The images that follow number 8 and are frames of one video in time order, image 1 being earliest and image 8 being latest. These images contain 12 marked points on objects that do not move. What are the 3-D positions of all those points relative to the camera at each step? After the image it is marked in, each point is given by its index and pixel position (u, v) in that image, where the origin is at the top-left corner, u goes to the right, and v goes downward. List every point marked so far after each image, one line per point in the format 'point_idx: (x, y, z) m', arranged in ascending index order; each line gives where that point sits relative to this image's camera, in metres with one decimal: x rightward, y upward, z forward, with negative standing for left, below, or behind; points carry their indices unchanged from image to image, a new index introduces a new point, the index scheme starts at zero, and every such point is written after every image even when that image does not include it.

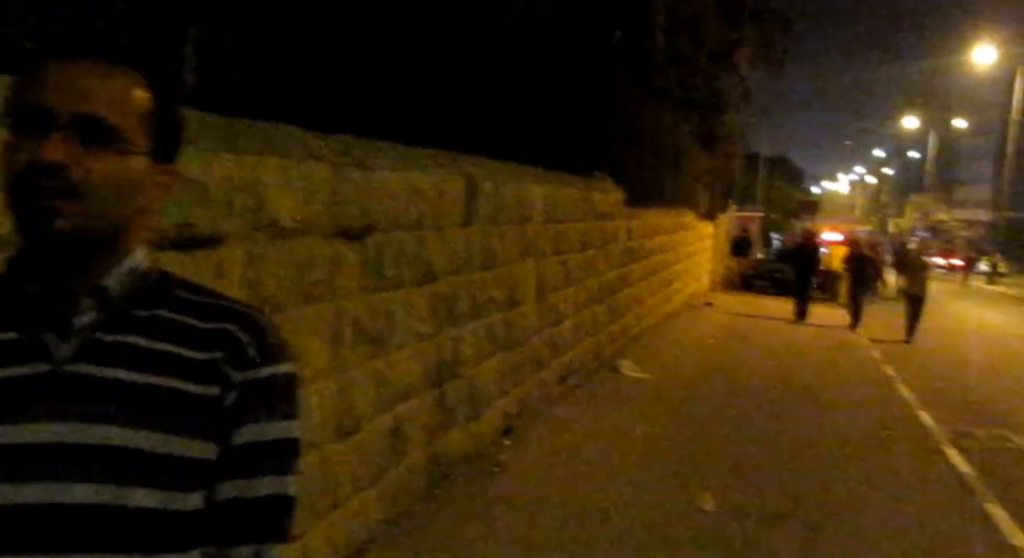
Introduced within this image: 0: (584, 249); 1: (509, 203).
0: (+0.8, +0.3, +10.8) m
1: (0.0, +0.7, +8.1) m
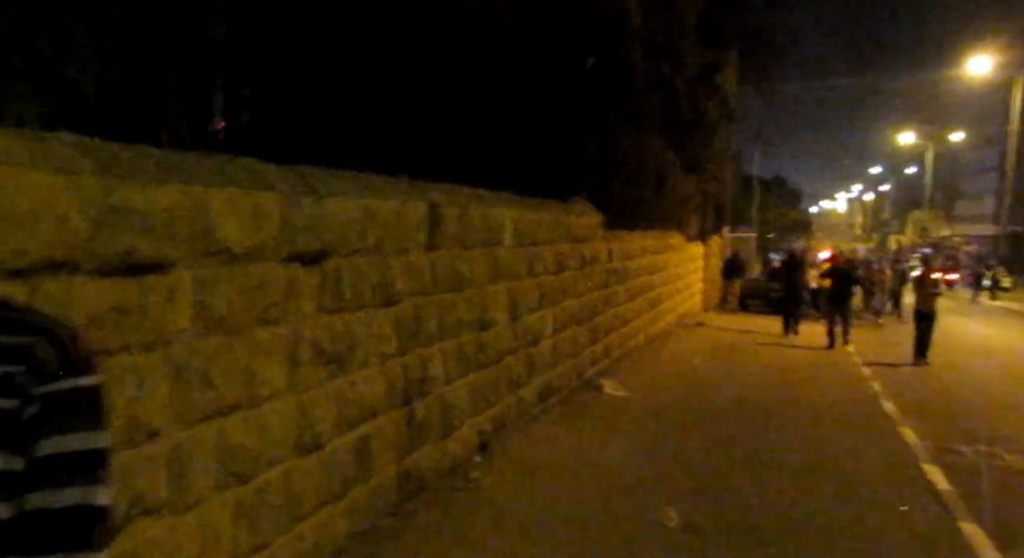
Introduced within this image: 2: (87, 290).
0: (+0.5, +0.1, +11.0) m
1: (-0.3, +0.5, +8.4) m
2: (-1.7, 0.0, +3.6) m
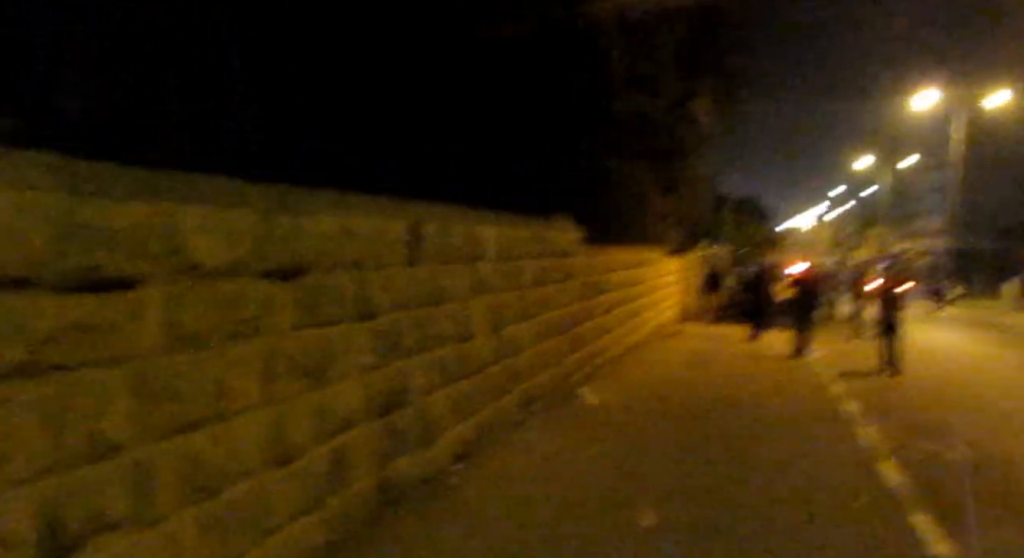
0: (+0.4, -0.1, +11.1) m
1: (-0.5, +0.4, +8.5) m
2: (-1.9, -0.1, +3.7) m
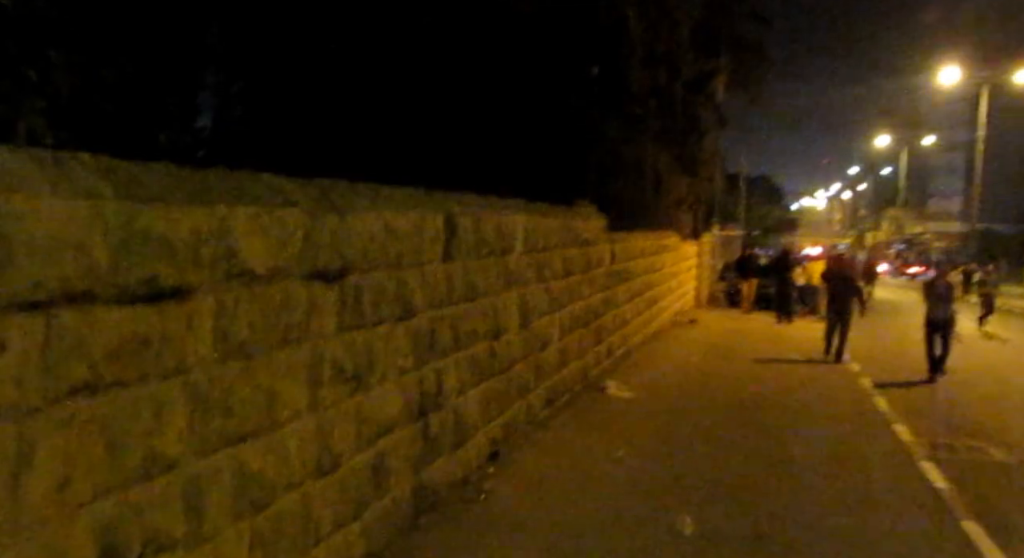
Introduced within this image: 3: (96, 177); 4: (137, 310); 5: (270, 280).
0: (+0.6, 0.0, +10.9) m
1: (-0.2, +0.4, +8.2) m
2: (-1.5, -0.1, +3.5) m
3: (-1.7, +0.4, +3.8) m
4: (-1.5, -0.1, +3.7) m
5: (-1.3, 0.0, +4.9) m
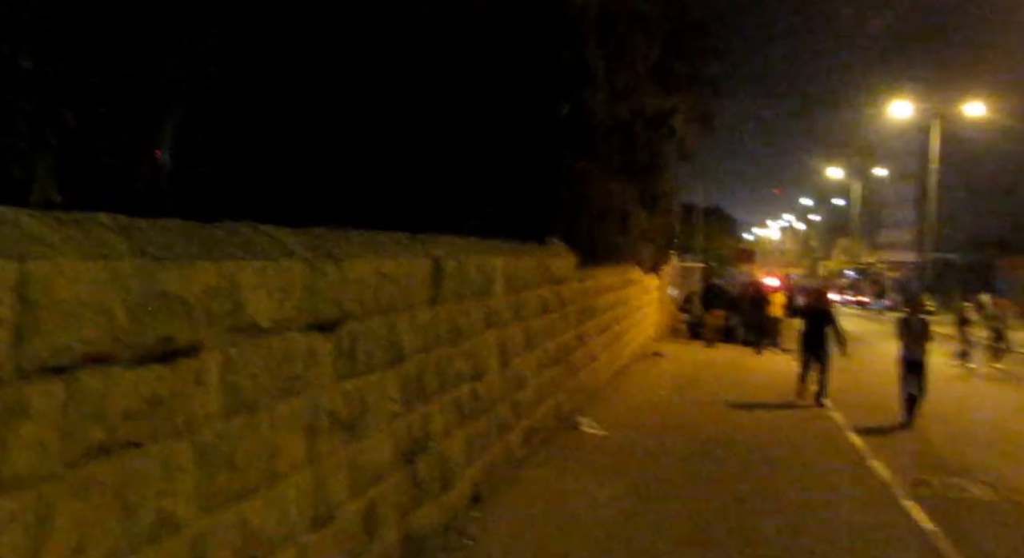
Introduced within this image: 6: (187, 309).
0: (+0.3, -0.4, +11.0) m
1: (-0.4, 0.0, +8.3) m
2: (-1.4, -0.4, +3.4) m
3: (-1.6, +0.2, +3.7) m
4: (-1.4, -0.4, +3.6) m
5: (-1.3, -0.3, +4.8) m
6: (-1.4, -0.1, +3.9) m
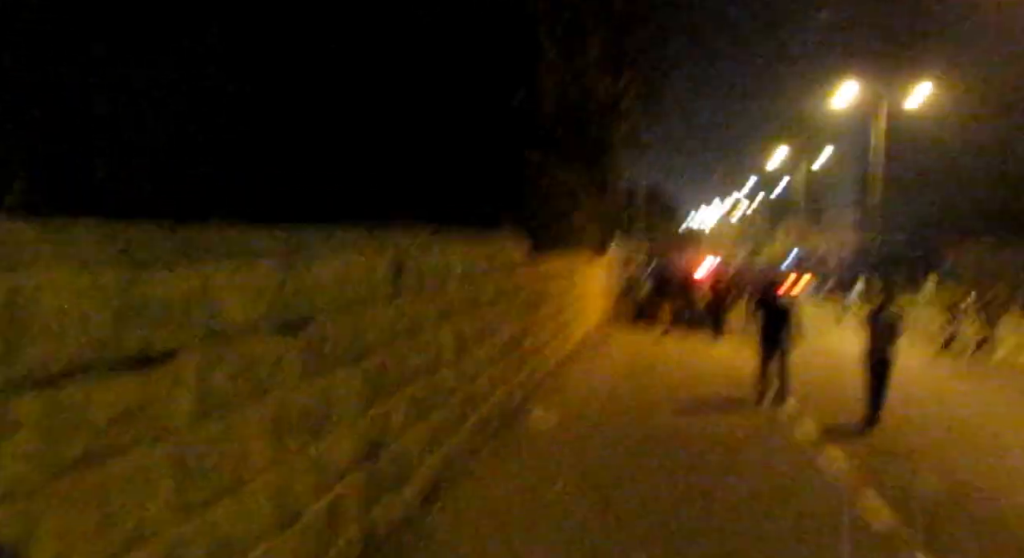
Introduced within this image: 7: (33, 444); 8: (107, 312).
0: (-0.2, -0.4, +11.1) m
1: (-0.7, +0.1, +8.3) m
2: (-1.5, -0.4, +3.5) m
3: (-1.7, +0.1, +3.7) m
4: (-1.5, -0.4, +3.6) m
5: (-1.4, -0.3, +4.8) m
6: (-1.5, -0.1, +3.9) m
7: (-1.5, -0.5, +3.0) m
8: (-1.5, -0.1, +3.5) m
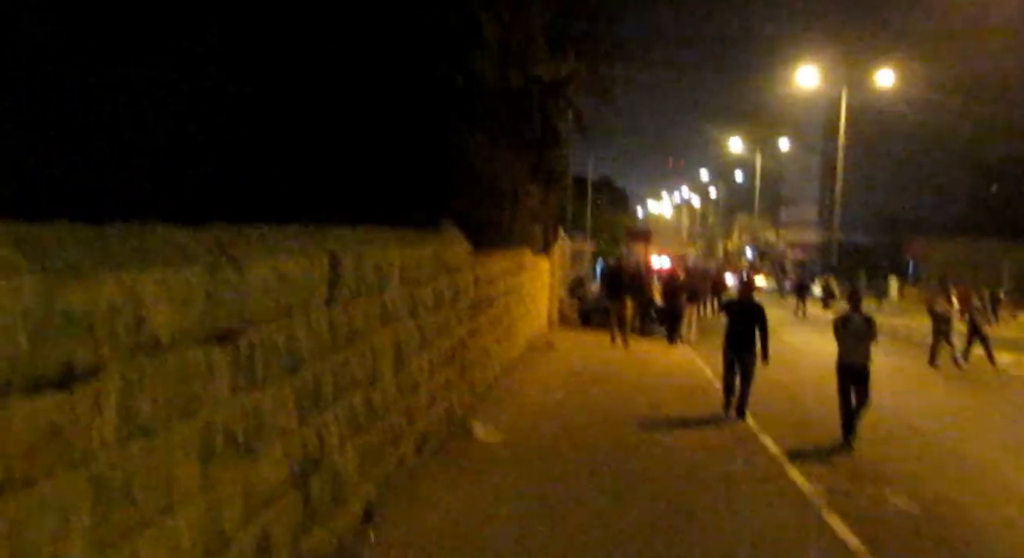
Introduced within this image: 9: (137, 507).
0: (-0.5, -0.4, +10.9) m
1: (-1.0, 0.0, +8.1) m
2: (-1.7, -0.5, +3.2) m
3: (-1.9, +0.1, +3.5) m
4: (-1.7, -0.4, +3.4) m
5: (-1.6, -0.3, +4.6) m
6: (-1.7, -0.2, +3.7) m
7: (-1.7, -0.6, +2.8) m
8: (-1.7, -0.2, +3.2) m
9: (-1.7, -1.0, +4.3) m
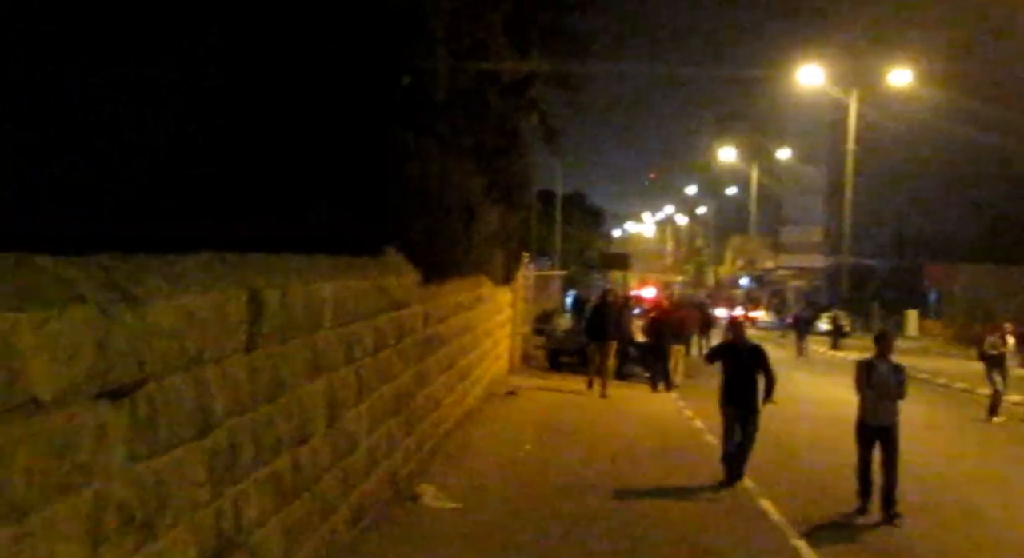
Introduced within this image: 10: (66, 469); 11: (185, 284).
0: (-0.8, -0.6, +9.9) m
1: (-1.3, -0.2, +7.1) m
2: (-1.9, -0.7, +2.2) m
3: (-2.1, -0.1, +2.5) m
4: (-1.9, -0.7, +2.4) m
5: (-1.9, -0.6, +3.6) m
6: (-1.9, -0.4, +2.7) m
7: (-1.9, -0.8, +1.8) m
8: (-1.9, -0.4, +2.2) m
9: (-1.9, -1.3, +3.3) m
10: (-1.8, -0.8, +3.7) m
11: (-1.6, -0.1, +5.3) m
